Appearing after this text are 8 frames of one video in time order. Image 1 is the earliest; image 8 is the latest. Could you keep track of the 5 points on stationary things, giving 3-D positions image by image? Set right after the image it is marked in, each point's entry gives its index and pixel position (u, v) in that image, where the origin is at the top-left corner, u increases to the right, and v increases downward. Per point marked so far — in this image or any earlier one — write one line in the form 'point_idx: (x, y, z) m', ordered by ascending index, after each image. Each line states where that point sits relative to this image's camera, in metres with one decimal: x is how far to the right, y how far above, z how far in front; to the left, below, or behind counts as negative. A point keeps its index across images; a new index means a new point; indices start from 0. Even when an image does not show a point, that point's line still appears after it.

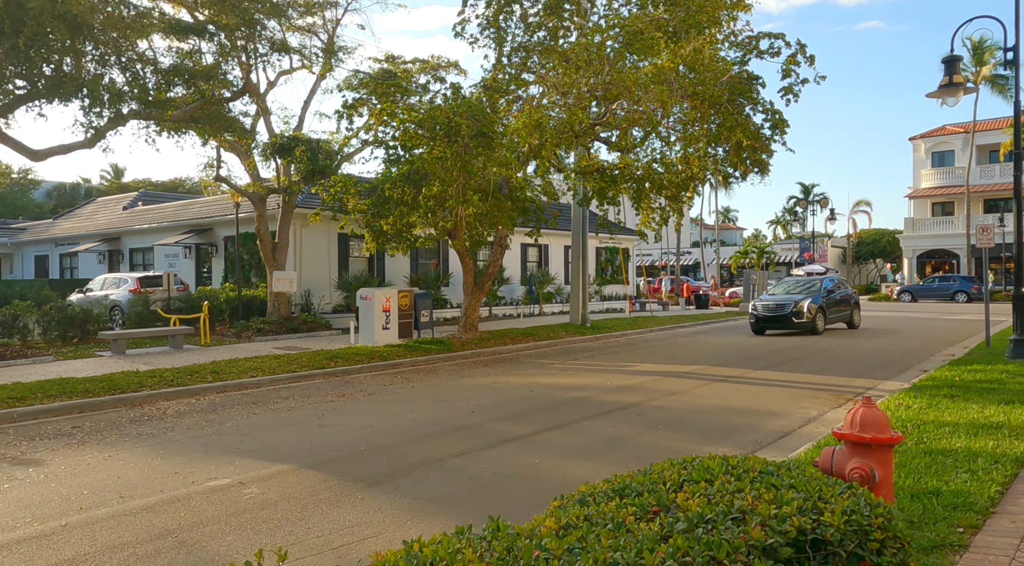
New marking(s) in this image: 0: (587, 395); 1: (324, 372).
0: (+1.0, -1.5, +9.9) m
1: (-3.1, -1.5, +12.3) m
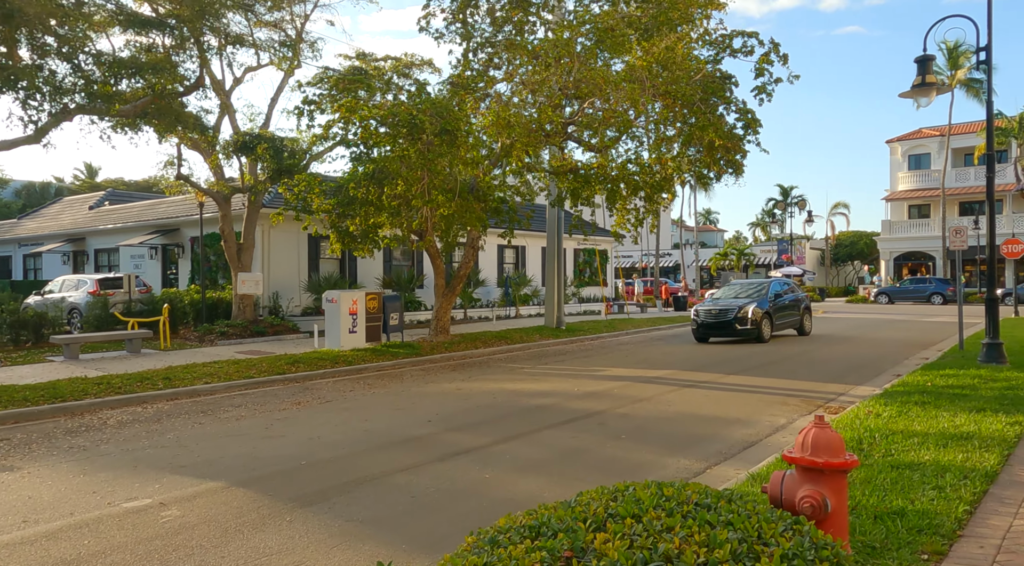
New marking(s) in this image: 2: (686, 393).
0: (+0.5, -1.5, +9.6) m
1: (-3.7, -1.5, +11.9) m
2: (+2.4, -1.5, +10.3) m
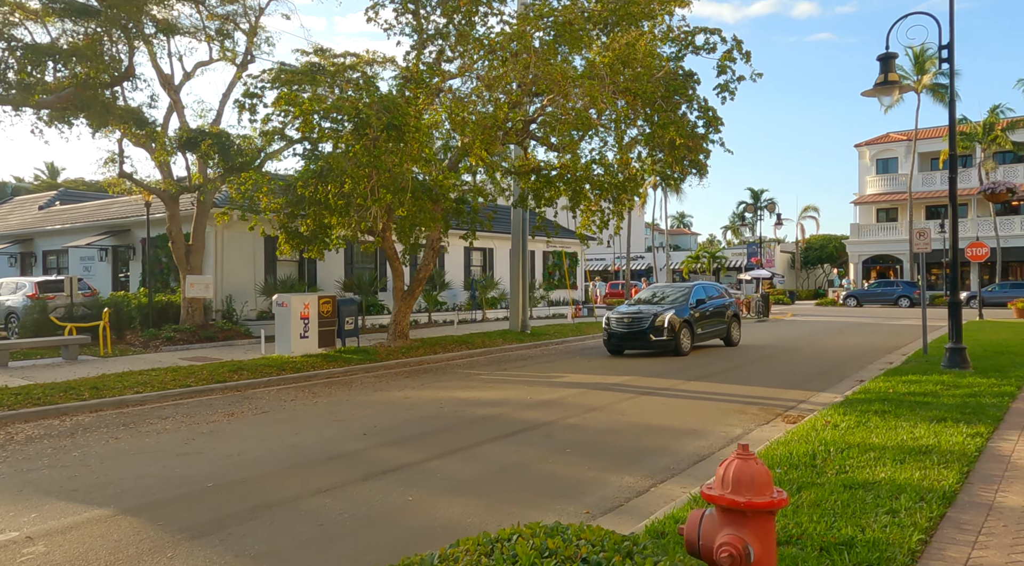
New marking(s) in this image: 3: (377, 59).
0: (-0.1, -1.6, +9.2) m
1: (-4.4, -1.6, +11.3) m
2: (+1.7, -1.6, +9.9) m
3: (-3.6, +5.9, +19.8) m
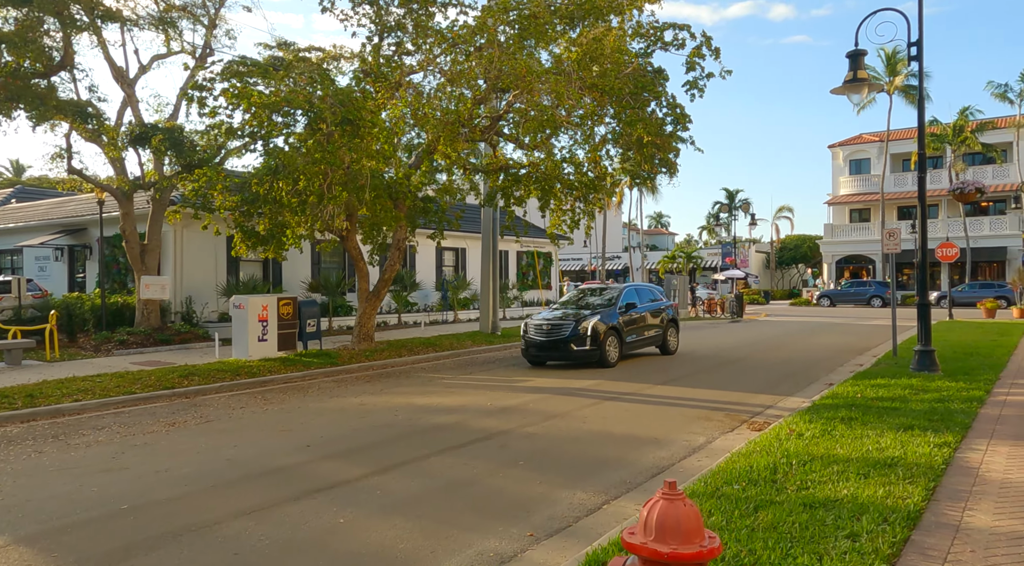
0: (-0.6, -1.6, +8.8) m
1: (-4.9, -1.6, +10.8) m
2: (+1.2, -1.6, +9.6) m
3: (-4.4, +5.9, +19.3) m
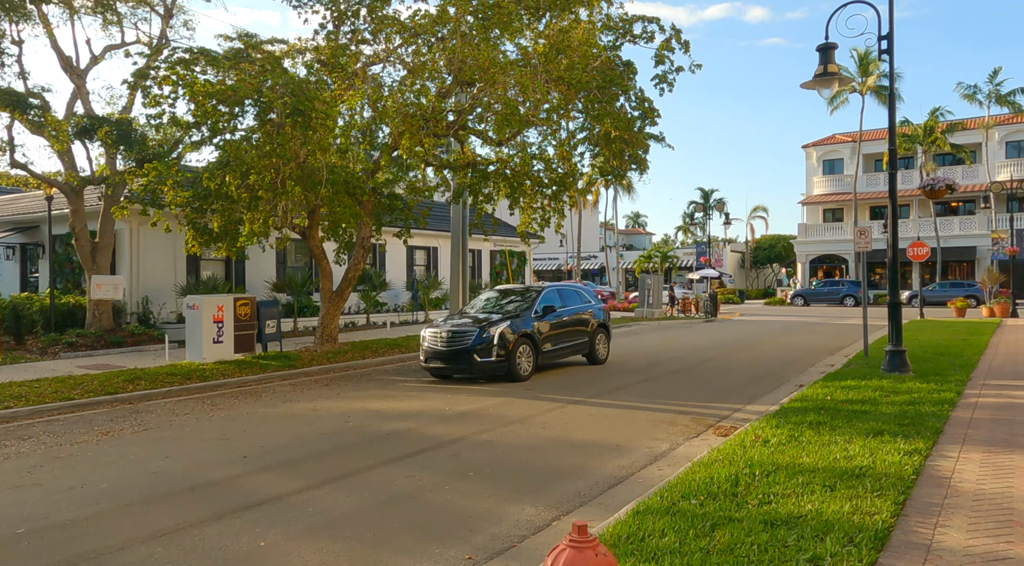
0: (-1.1, -1.6, +8.3) m
1: (-5.5, -1.6, +10.2) m
2: (+0.7, -1.6, +9.2) m
3: (-5.2, +5.9, +18.7) m
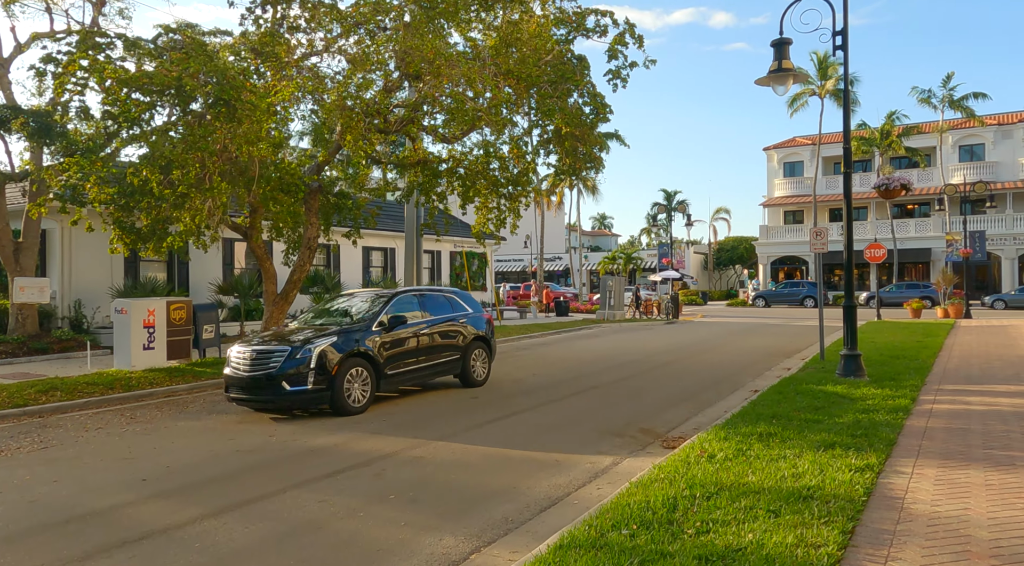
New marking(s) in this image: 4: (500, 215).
0: (-1.8, -1.7, +7.8) m
1: (-6.2, -1.6, +9.4) m
2: (0.0, -1.6, +8.7) m
3: (-6.3, +5.9, +18.0) m
4: (-0.3, +1.7, +18.6) m
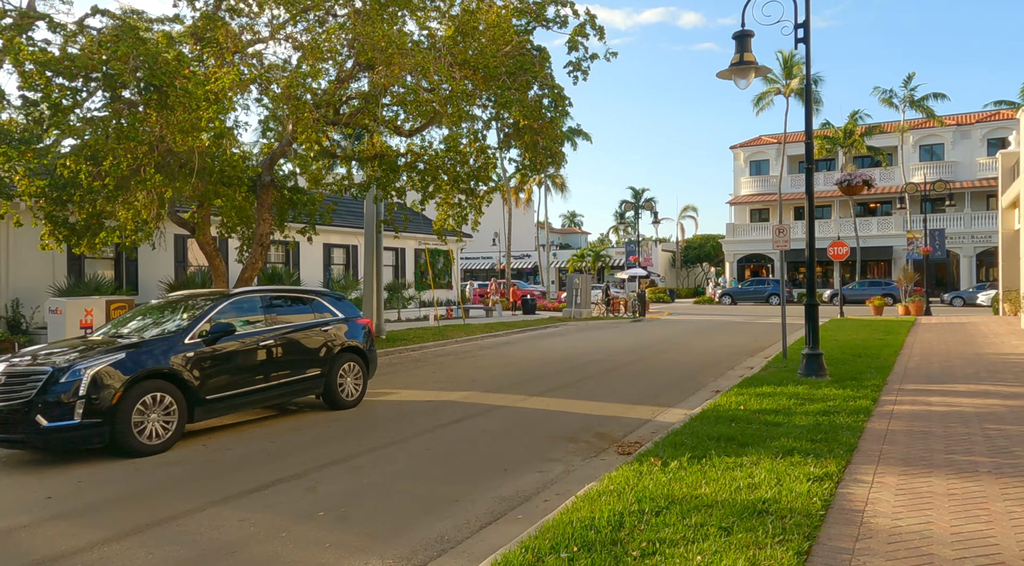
0: (-2.3, -1.6, +7.3) m
1: (-6.8, -1.6, +8.8) m
2: (-0.6, -1.6, +8.3) m
3: (-7.3, +5.9, +17.3) m
4: (-1.3, +1.7, +18.1) m
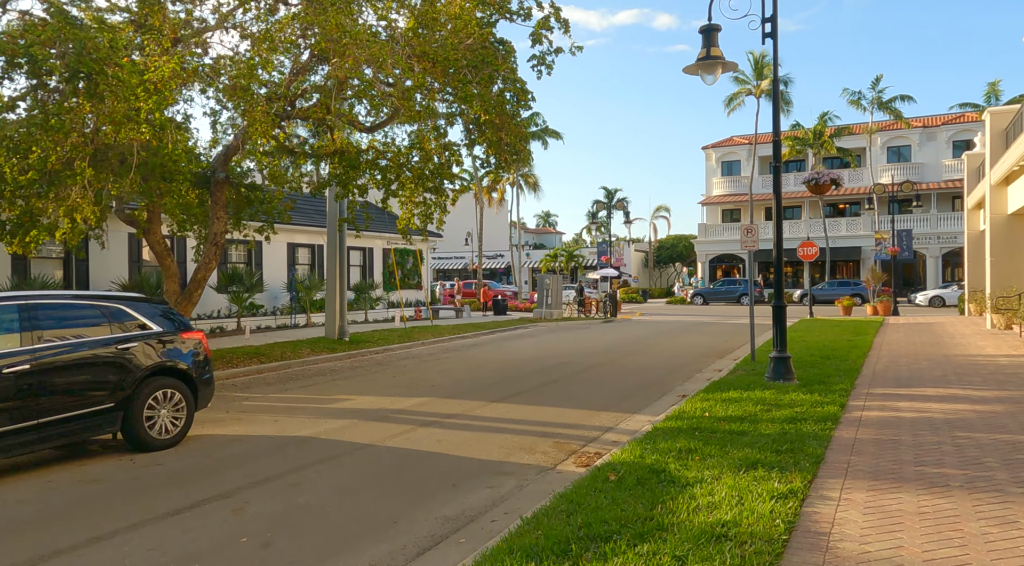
0: (-2.8, -1.7, +6.8) m
1: (-7.3, -1.6, +8.1) m
2: (-1.0, -1.7, +7.9) m
3: (-8.0, +5.9, +16.6) m
4: (-2.1, +1.7, +17.7) m
